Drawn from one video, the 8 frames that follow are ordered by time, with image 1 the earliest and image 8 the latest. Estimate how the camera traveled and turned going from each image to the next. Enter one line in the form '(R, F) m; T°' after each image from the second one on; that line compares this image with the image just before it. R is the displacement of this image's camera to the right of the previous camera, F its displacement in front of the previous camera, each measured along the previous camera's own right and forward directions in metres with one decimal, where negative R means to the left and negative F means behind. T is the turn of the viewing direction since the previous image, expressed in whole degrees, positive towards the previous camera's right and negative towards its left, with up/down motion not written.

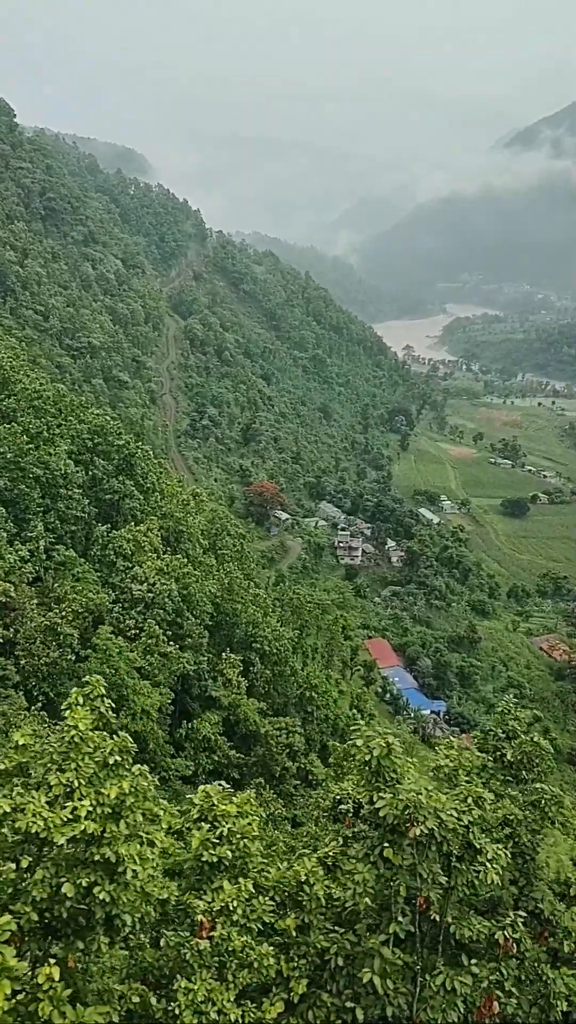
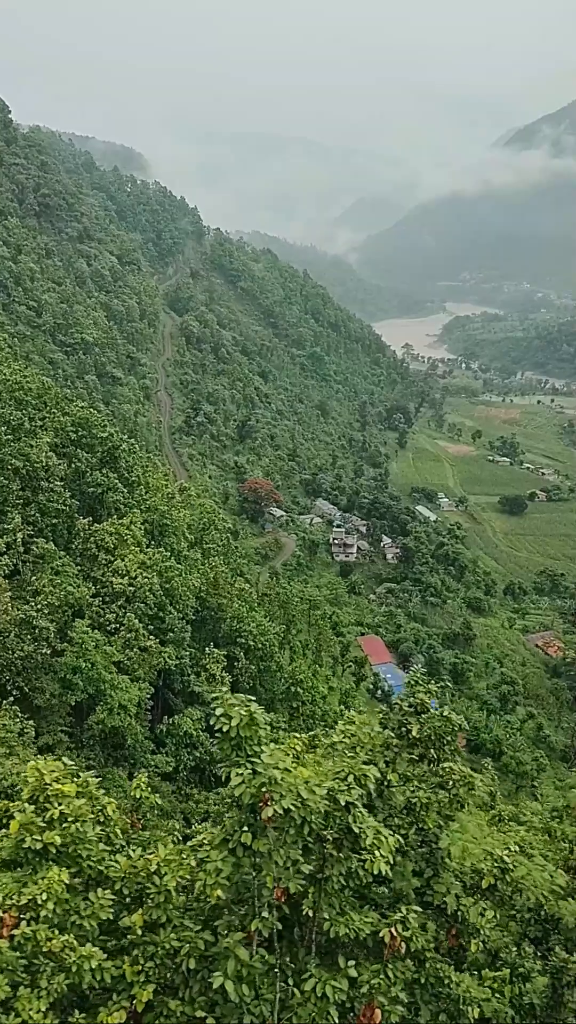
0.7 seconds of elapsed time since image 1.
(+0.5, +0.4) m; 0°
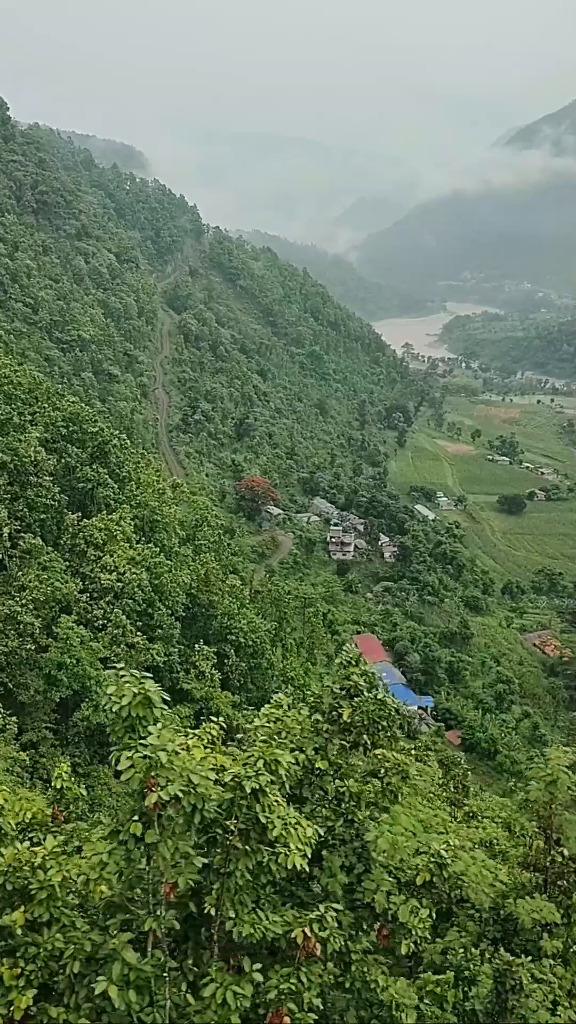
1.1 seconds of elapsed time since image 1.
(+0.3, +0.2) m; 0°
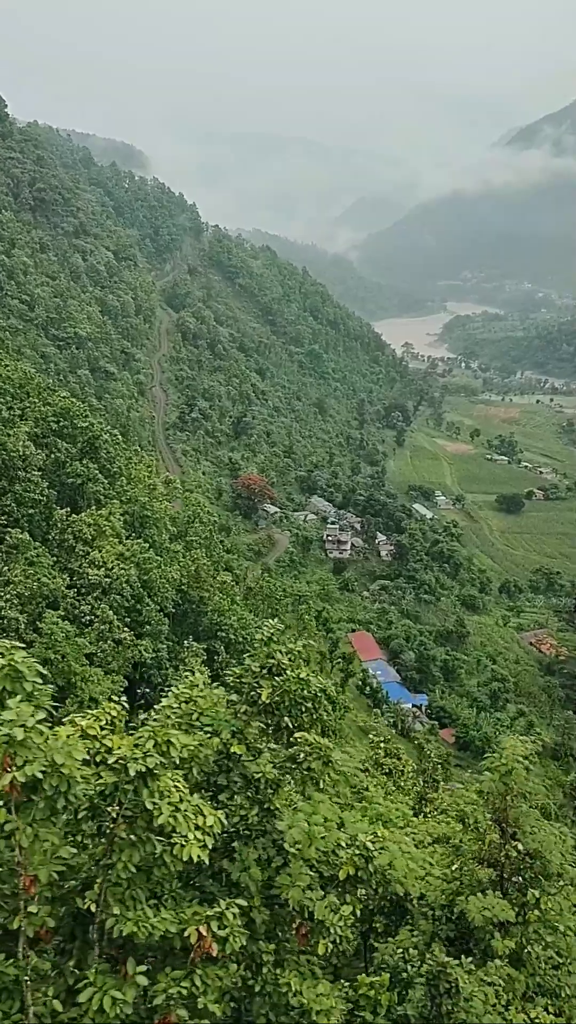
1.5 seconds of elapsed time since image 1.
(+0.3, +0.2) m; 0°
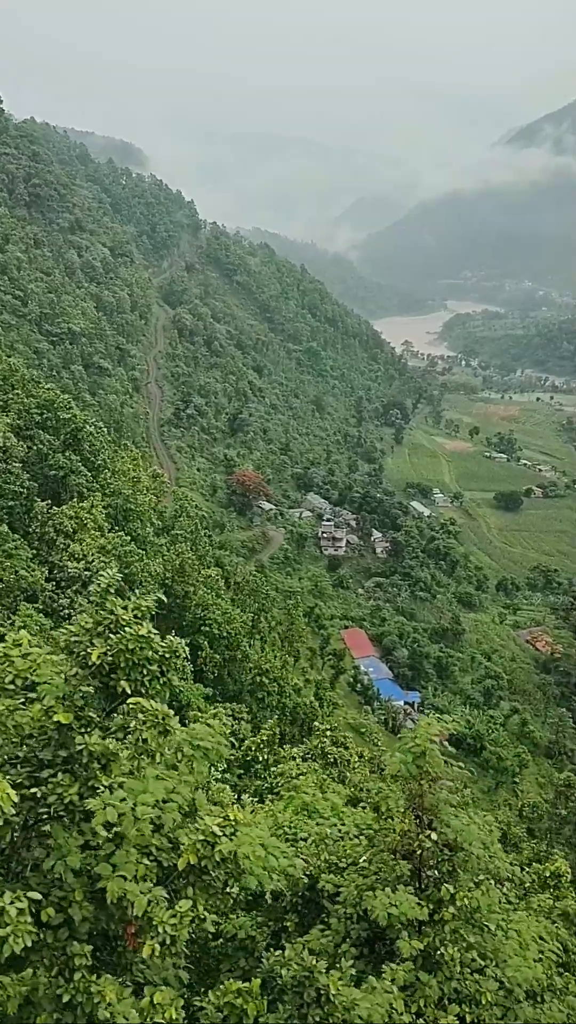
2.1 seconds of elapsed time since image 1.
(+0.5, +0.4) m; 0°
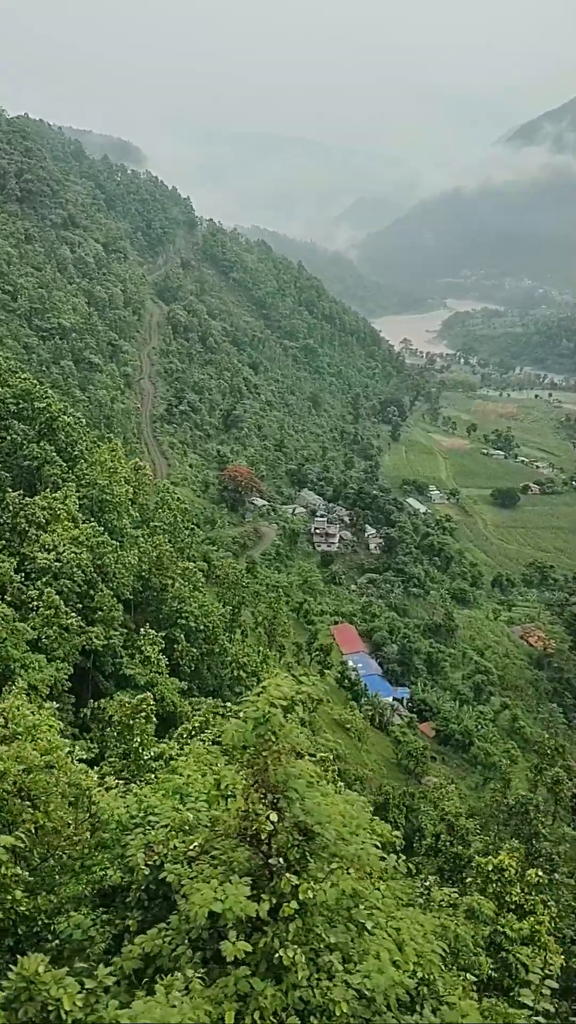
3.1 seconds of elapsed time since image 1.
(+0.7, +0.6) m; 0°
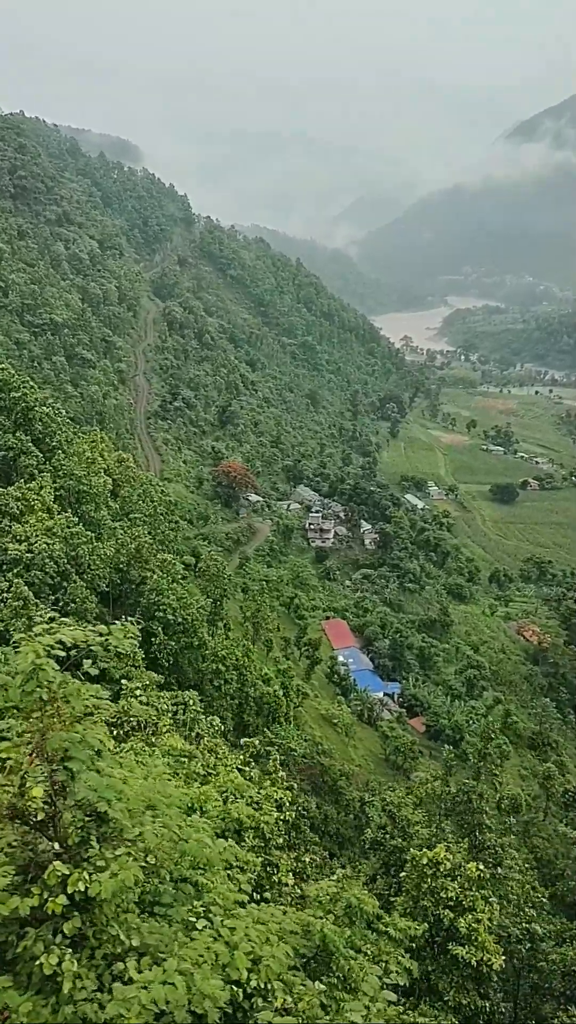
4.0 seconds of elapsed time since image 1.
(+0.7, +0.5) m; 0°
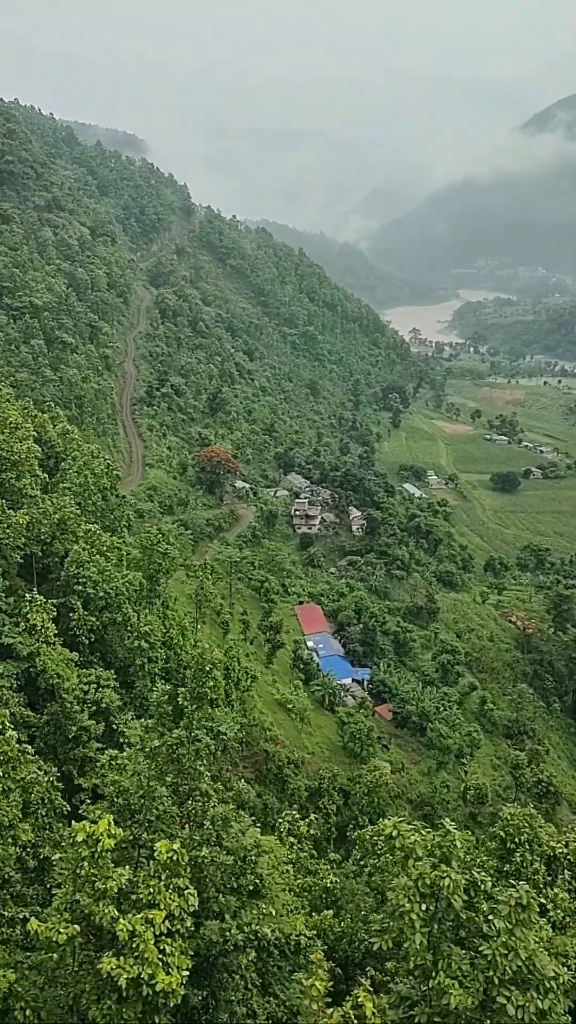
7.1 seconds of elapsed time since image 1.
(+2.4, +1.7) m; -1°
